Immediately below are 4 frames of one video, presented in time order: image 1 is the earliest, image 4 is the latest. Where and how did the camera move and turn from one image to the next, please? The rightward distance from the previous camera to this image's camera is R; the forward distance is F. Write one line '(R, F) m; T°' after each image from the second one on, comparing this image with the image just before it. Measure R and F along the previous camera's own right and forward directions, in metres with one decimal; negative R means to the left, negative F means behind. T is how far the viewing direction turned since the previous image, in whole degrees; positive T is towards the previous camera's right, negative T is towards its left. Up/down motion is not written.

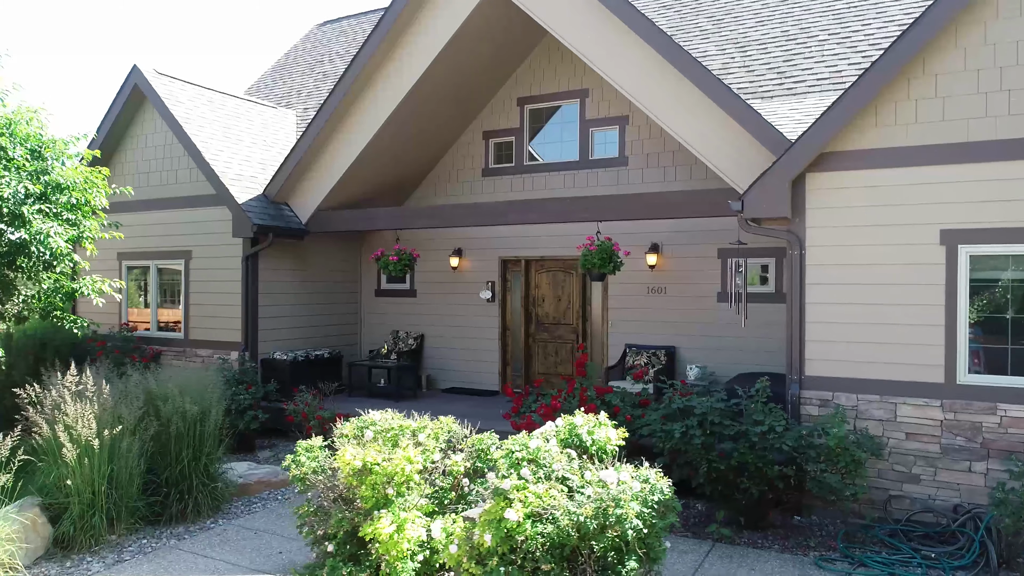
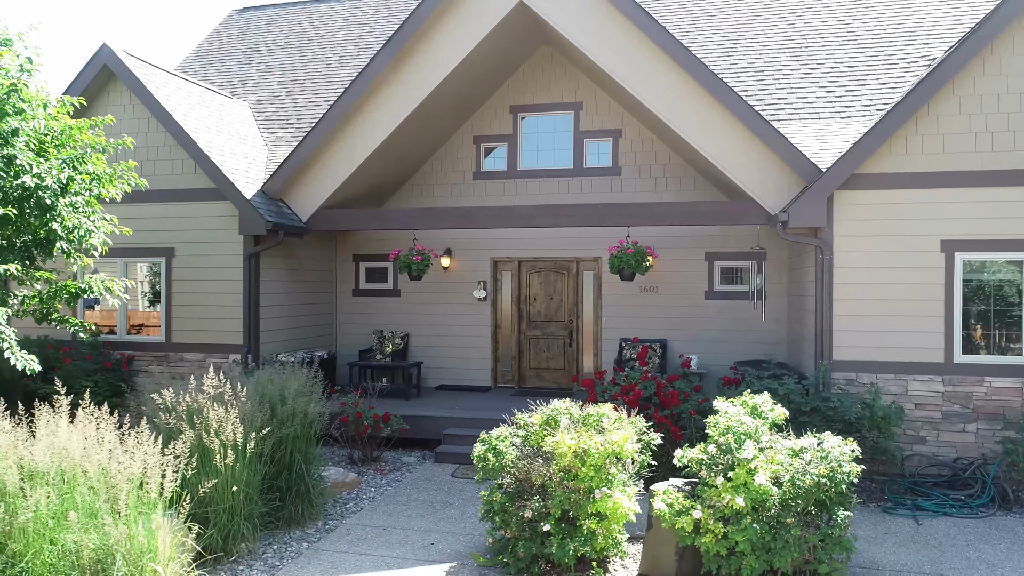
(-2.4, -0.1) m; +15°
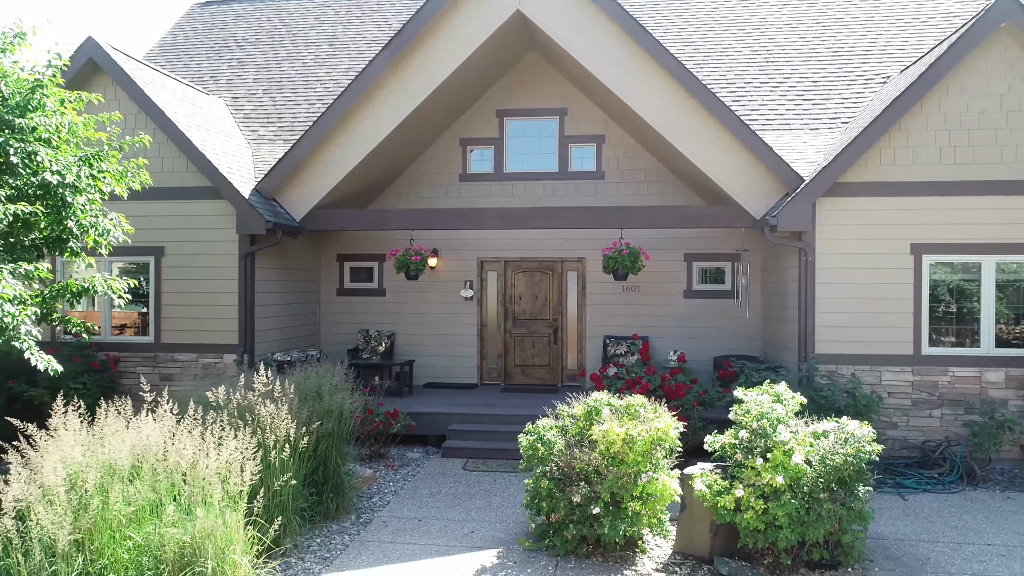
(-0.8, -0.2) m; +6°
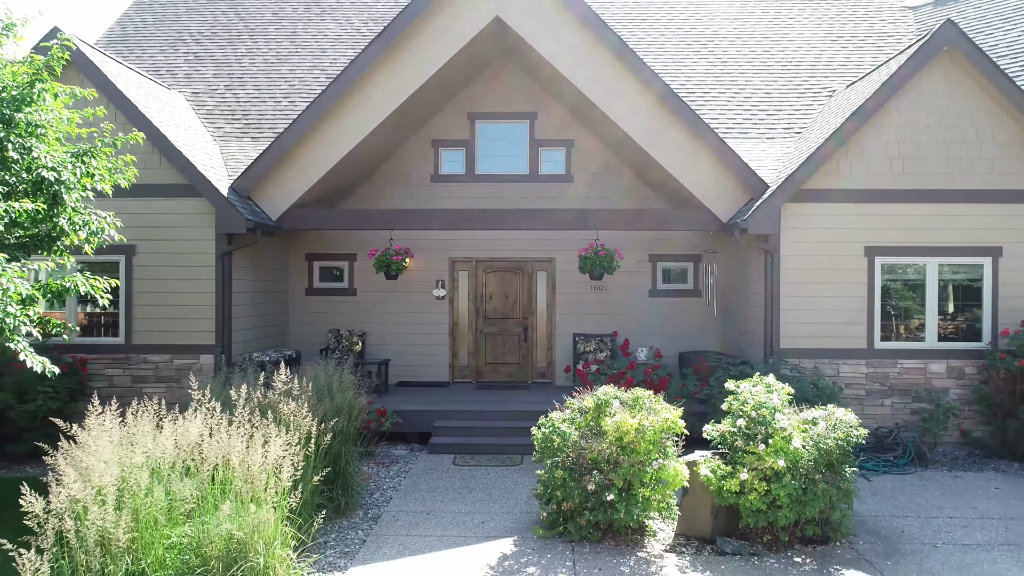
(-0.7, -0.2) m; +6°
